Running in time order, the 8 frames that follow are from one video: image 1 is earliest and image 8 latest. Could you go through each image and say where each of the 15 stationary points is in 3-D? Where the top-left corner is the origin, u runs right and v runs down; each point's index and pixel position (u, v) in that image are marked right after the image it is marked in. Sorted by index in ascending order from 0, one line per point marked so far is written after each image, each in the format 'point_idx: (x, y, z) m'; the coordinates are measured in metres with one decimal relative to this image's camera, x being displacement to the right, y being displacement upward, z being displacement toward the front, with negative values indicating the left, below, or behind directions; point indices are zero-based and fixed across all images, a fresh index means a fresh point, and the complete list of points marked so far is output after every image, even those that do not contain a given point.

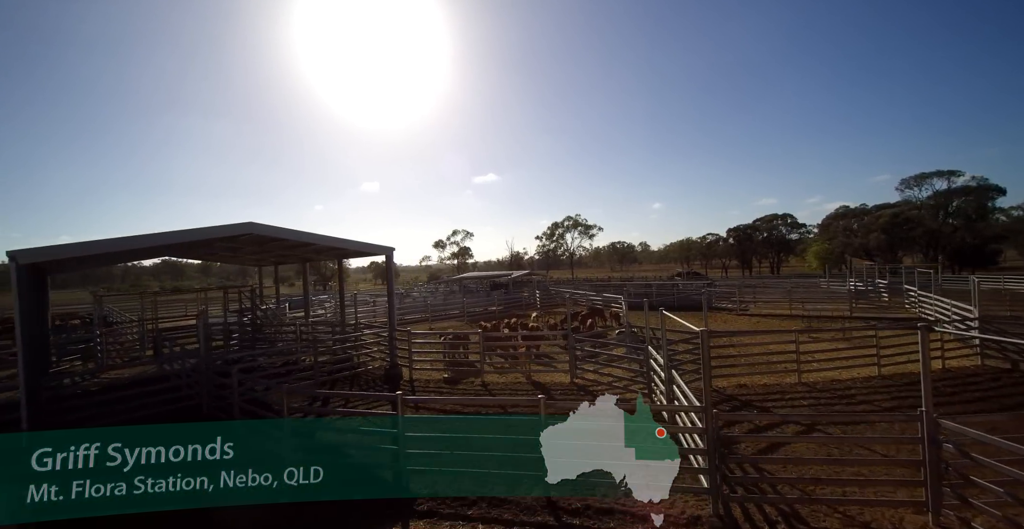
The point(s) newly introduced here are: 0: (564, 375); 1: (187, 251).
0: (+1.2, -2.4, +9.9) m
1: (-9.7, +0.4, +13.4) m
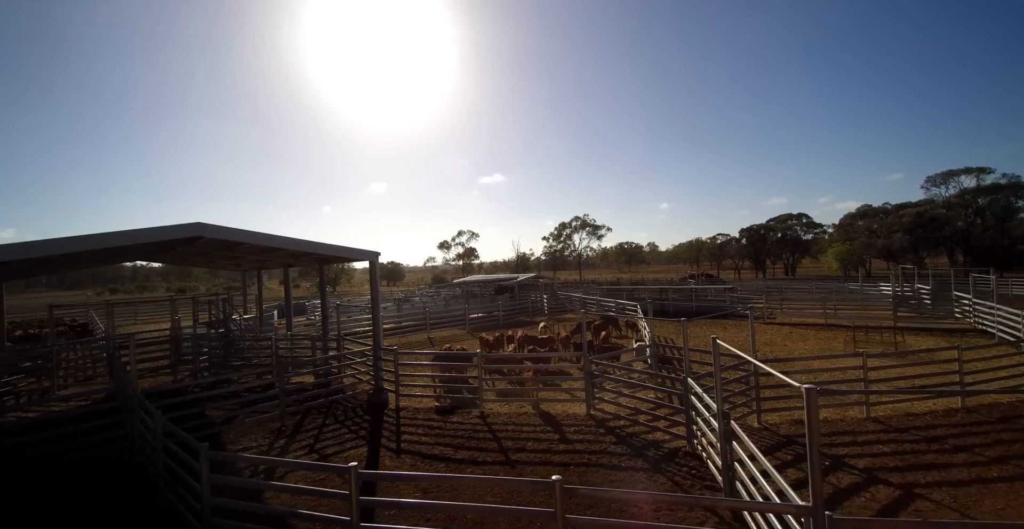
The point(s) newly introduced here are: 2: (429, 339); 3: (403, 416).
0: (+1.2, -2.6, +8.4) m
1: (-9.6, +0.2, +12.0) m
2: (-3.2, -2.9, +17.2) m
3: (-2.0, -2.8, +8.4) m
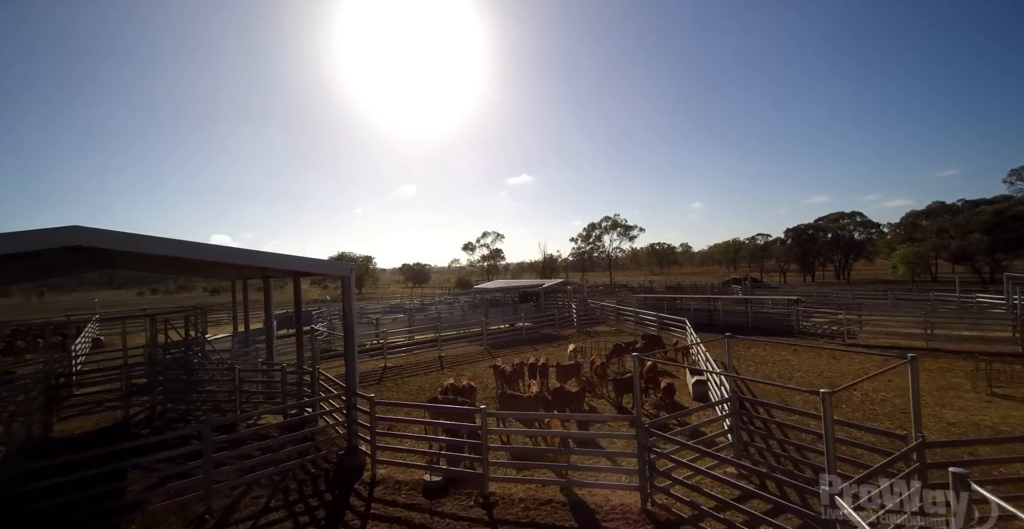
0: (+1.5, -2.8, +5.8) m
1: (-9.1, 0.0, +10.1) m
2: (-2.4, -3.1, +14.9) m
3: (-1.8, -3.0, +6.0) m
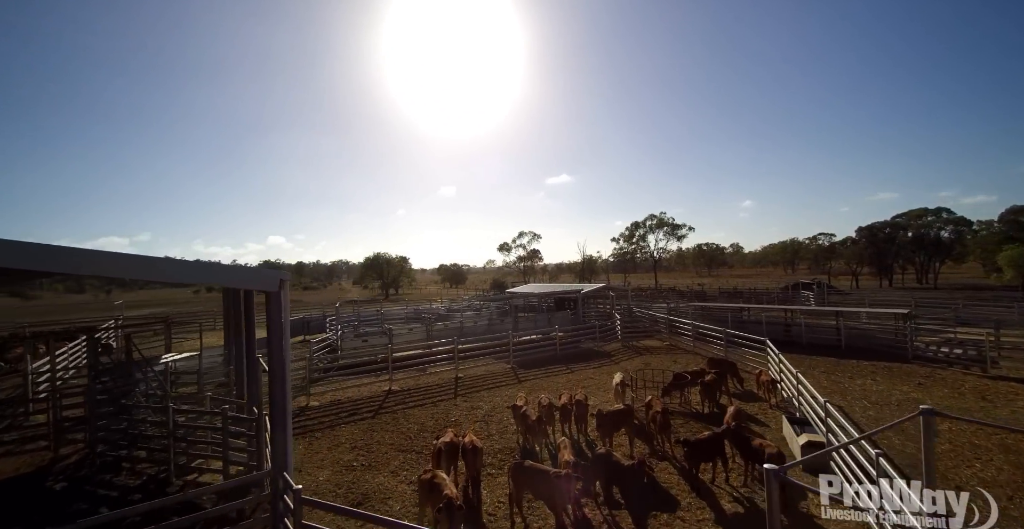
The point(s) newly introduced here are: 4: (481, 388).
0: (+1.5, -2.9, +3.0) m
1: (-8.6, -0.1, +8.2) m
2: (-1.5, -3.2, +12.4) m
3: (-1.7, -3.1, +3.5) m
4: (-0.8, -3.2, +11.7) m
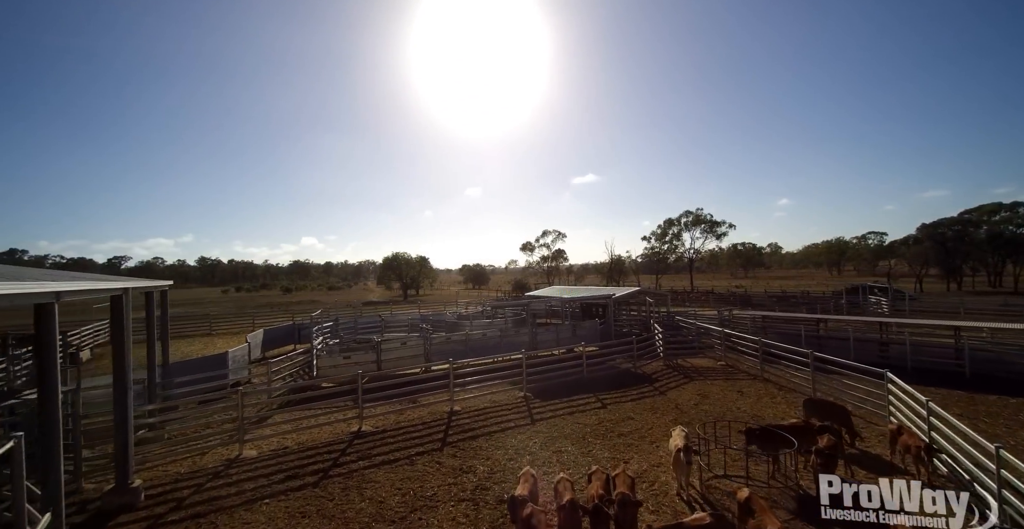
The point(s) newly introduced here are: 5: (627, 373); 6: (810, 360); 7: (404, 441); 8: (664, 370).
0: (+1.2, -2.9, -0.2) m
1: (-8.6, 0.0, +5.6) m
2: (-1.3, -3.2, +9.4) m
3: (-1.9, -3.1, +0.5) m
4: (-0.6, -3.2, +8.6) m
5: (+3.2, -3.0, +12.6) m
6: (+7.0, -2.2, +10.9) m
7: (-2.0, -3.2, +8.2) m
8: (+4.5, -3.1, +13.3) m
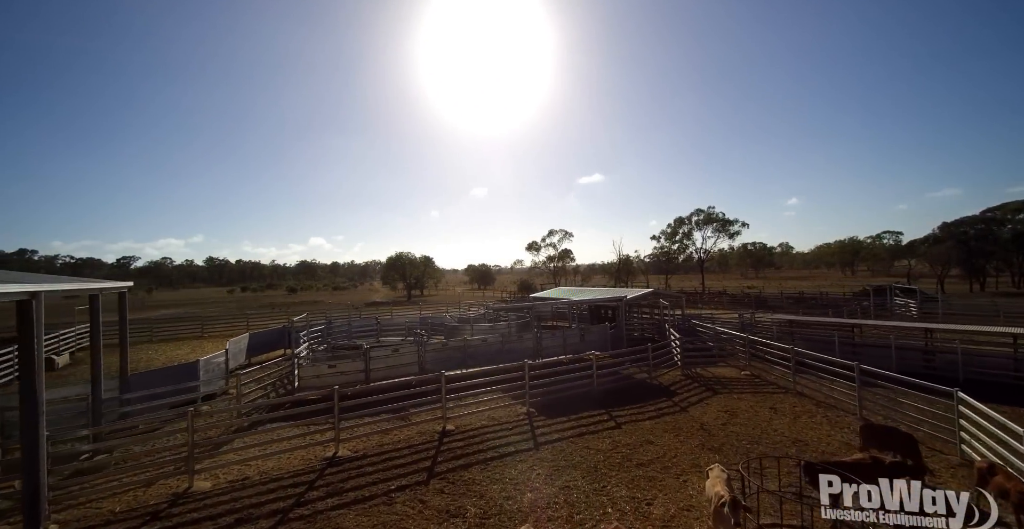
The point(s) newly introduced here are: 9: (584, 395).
0: (+1.1, -2.9, -1.4) m
1: (-8.6, 0.0, +4.5) m
2: (-1.3, -3.2, +8.2) m
3: (-2.1, -3.1, -0.7) m
4: (-0.6, -3.2, +7.4) m
5: (+3.2, -3.0, +11.3) m
6: (+7.0, -2.2, +9.6) m
7: (-2.0, -3.2, +7.1) m
8: (+4.5, -3.1, +12.0) m
9: (+1.7, -3.1, +10.6) m
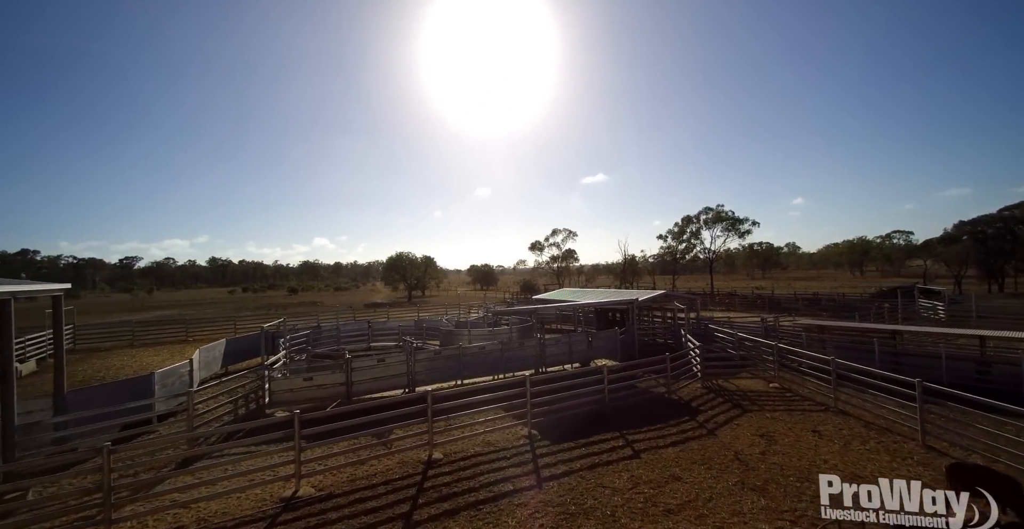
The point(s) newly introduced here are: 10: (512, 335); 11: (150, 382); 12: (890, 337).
0: (+1.0, -2.9, -2.8) m
1: (-8.7, 0.0, +3.2) m
2: (-1.3, -3.2, +6.9) m
3: (-2.1, -3.0, -2.0) m
4: (-0.6, -3.1, +6.1) m
5: (+3.2, -3.0, +10.0) m
6: (+7.0, -2.2, +8.2) m
7: (-2.0, -3.2, +5.7) m
8: (+4.5, -3.0, +10.6) m
9: (+1.7, -3.1, +9.2) m
10: (0.0, -2.3, +14.7) m
11: (-7.4, -2.4, +9.3) m
12: (+10.7, -2.1, +12.9) m
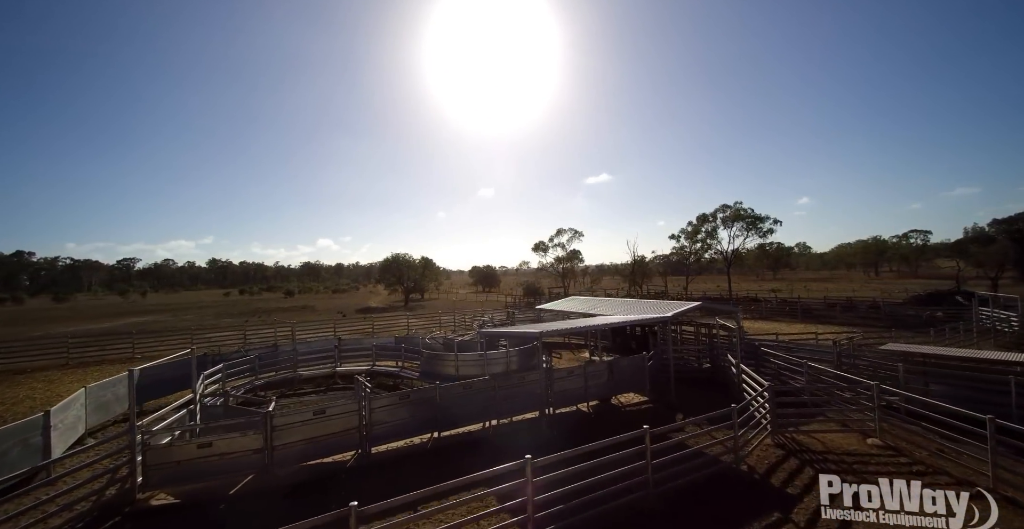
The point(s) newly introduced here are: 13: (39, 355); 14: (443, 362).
0: (+0.9, -3.0, -6.0) m
1: (-8.8, -0.1, +0.1) m
2: (-1.4, -3.3, +3.7) m
3: (-2.3, -3.2, -5.2) m
4: (-0.7, -3.3, +2.9) m
5: (+3.1, -3.2, +6.8) m
6: (+6.9, -2.3, +5.0) m
7: (-2.1, -3.3, +2.6) m
8: (+4.5, -3.2, +7.4) m
9: (+1.6, -3.2, +6.0) m
10: (-0.1, -2.4, +11.5) m
11: (-7.5, -2.6, +6.2) m
12: (+10.7, -2.2, +9.6) m
13: (-19.6, -3.7, +18.7) m
14: (-1.8, -2.5, +11.8) m
